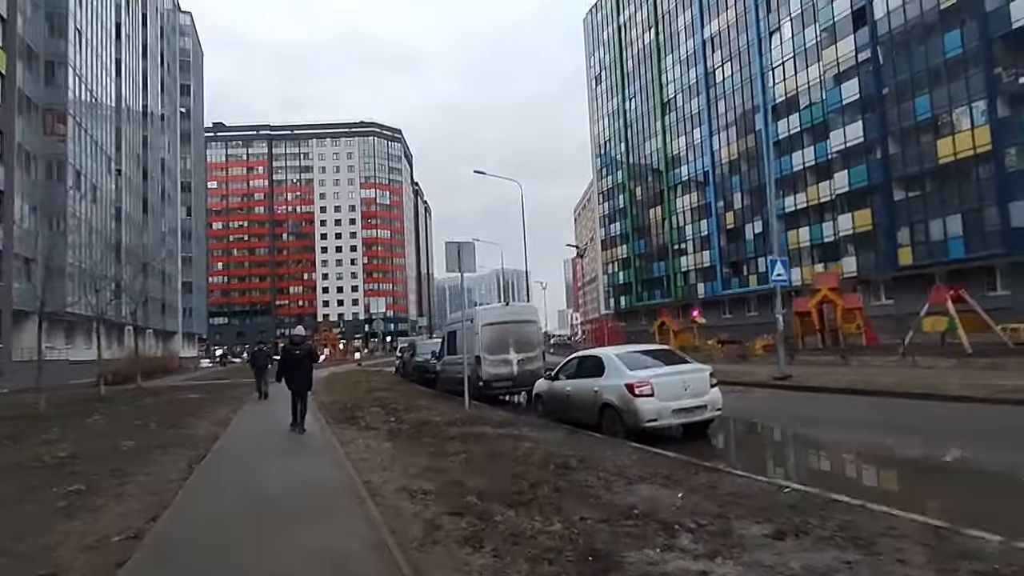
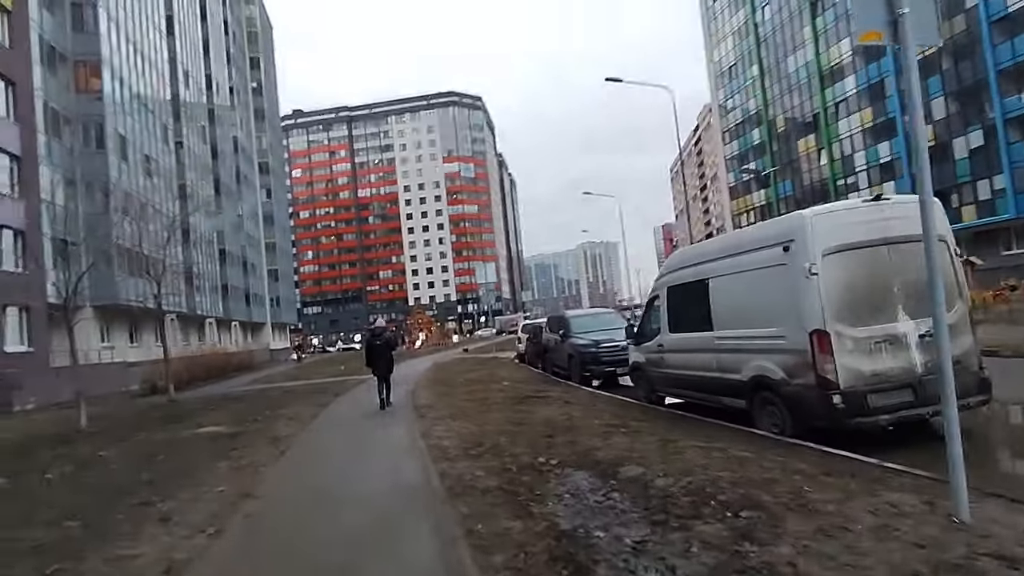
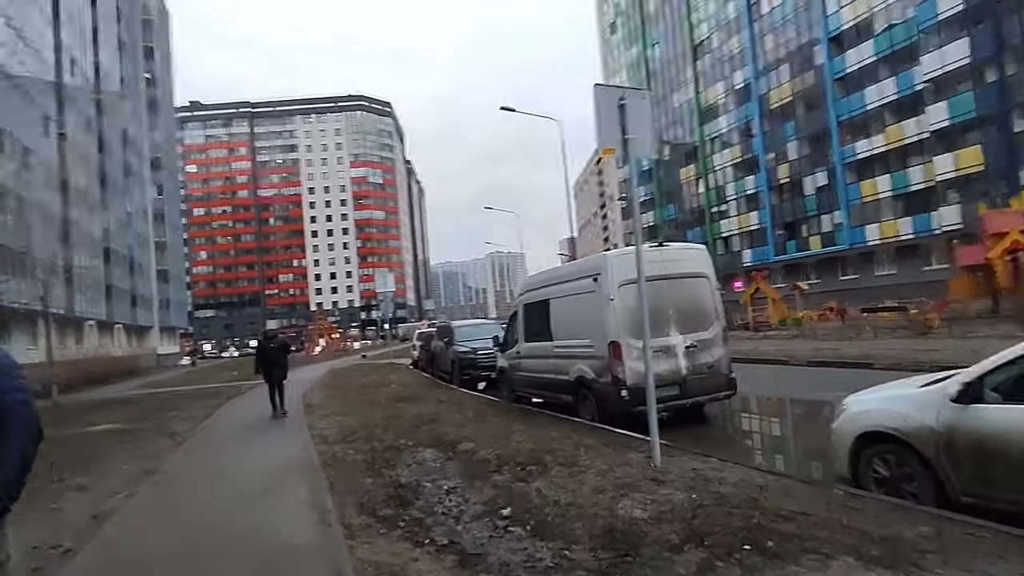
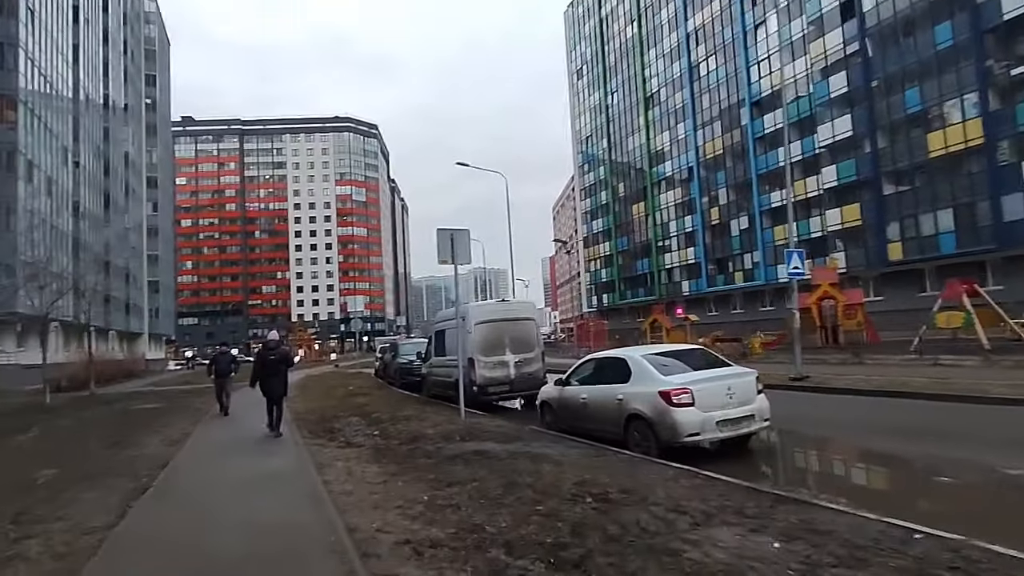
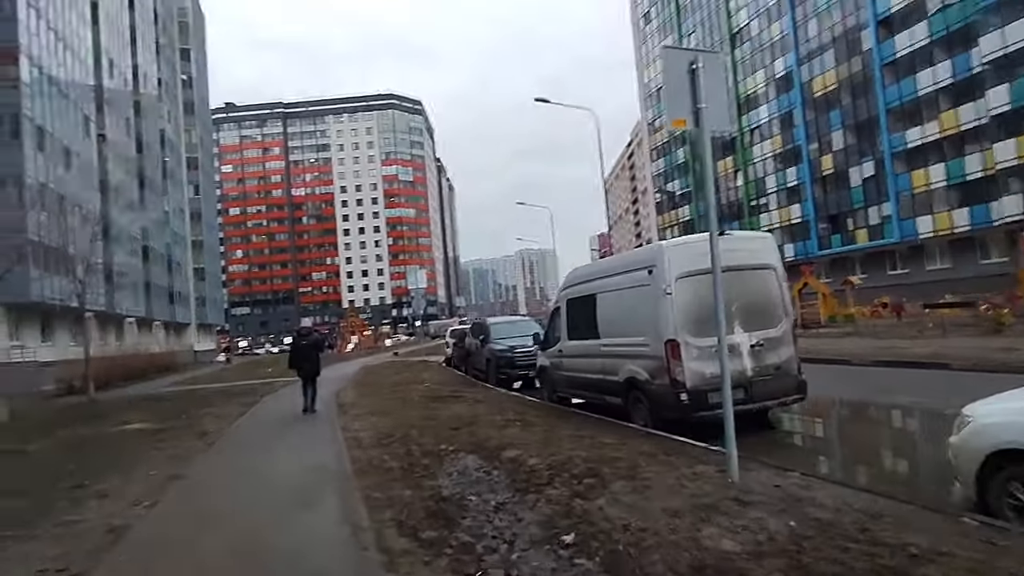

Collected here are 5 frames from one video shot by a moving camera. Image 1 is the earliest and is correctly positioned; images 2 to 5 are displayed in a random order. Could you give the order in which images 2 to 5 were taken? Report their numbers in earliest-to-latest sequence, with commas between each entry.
4, 3, 5, 2
